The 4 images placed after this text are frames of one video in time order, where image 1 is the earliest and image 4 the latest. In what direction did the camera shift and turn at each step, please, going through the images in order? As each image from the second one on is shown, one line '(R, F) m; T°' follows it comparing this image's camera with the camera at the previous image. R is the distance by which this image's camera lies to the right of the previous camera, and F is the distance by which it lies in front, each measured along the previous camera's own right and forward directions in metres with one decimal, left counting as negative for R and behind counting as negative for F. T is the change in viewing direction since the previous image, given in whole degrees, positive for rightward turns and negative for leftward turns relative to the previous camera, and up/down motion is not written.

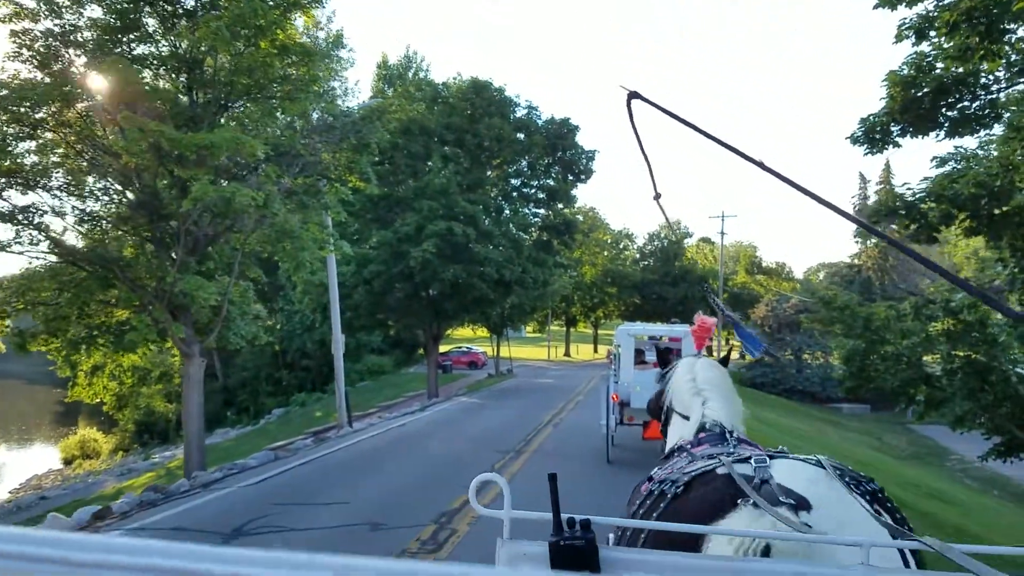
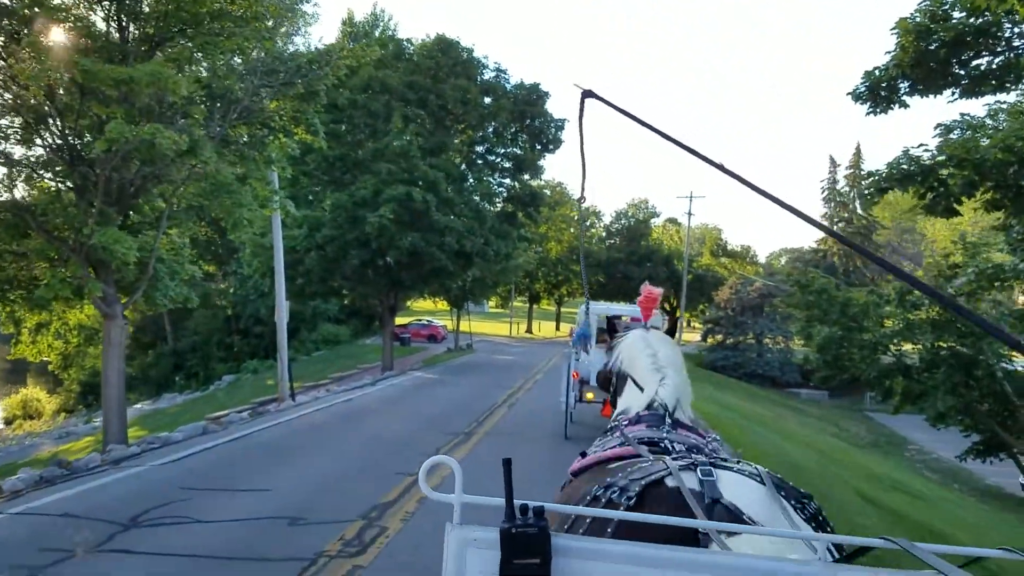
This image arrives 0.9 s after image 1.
(+0.2, +1.1) m; +2°
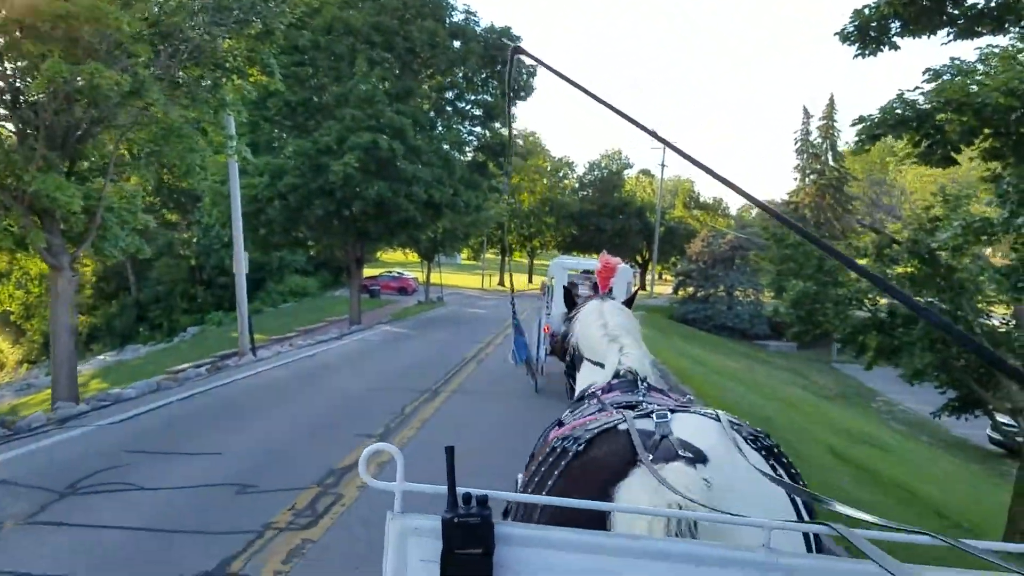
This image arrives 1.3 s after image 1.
(+0.1, +0.5) m; +2°
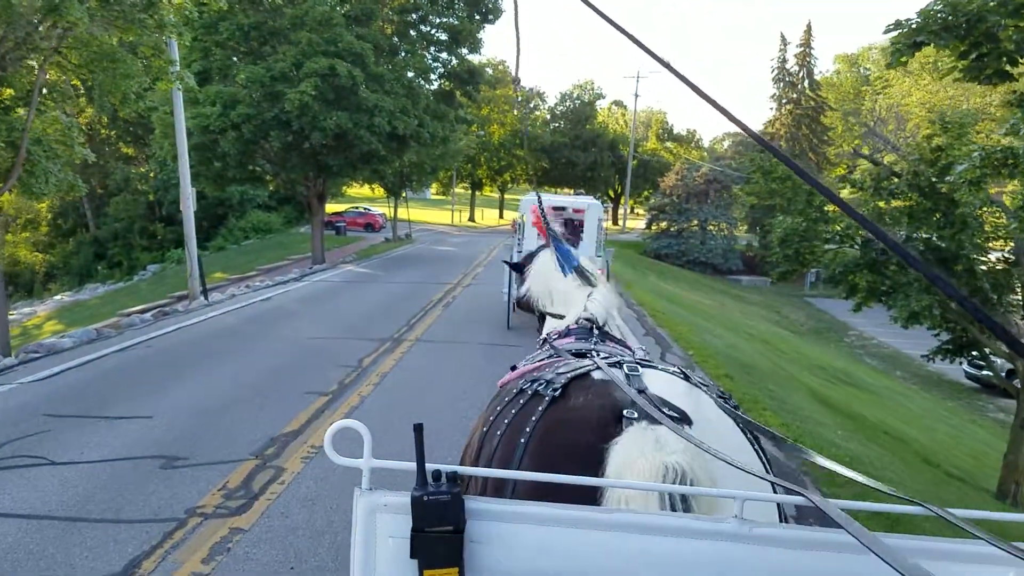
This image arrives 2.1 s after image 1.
(+0.1, +0.9) m; +2°
